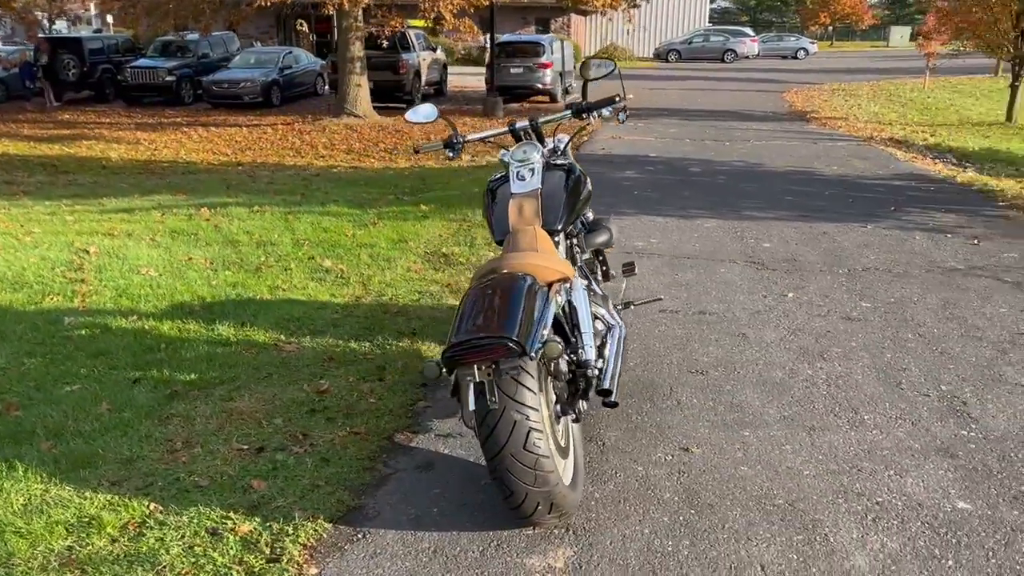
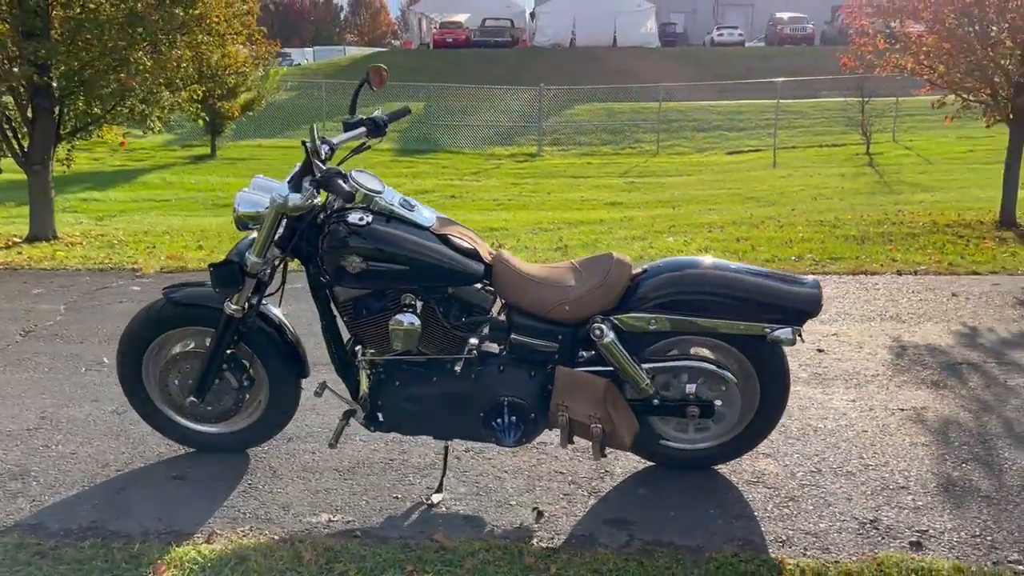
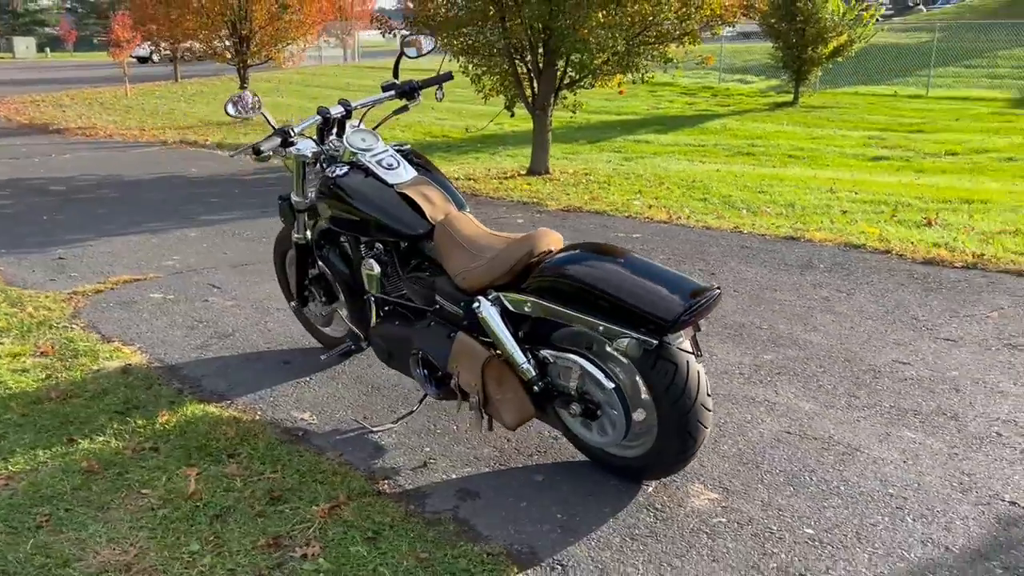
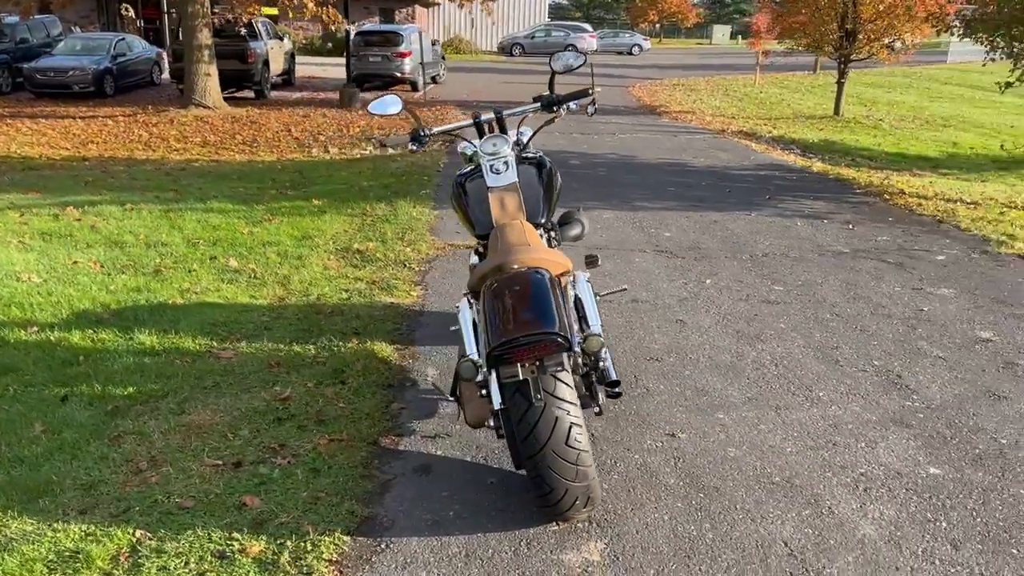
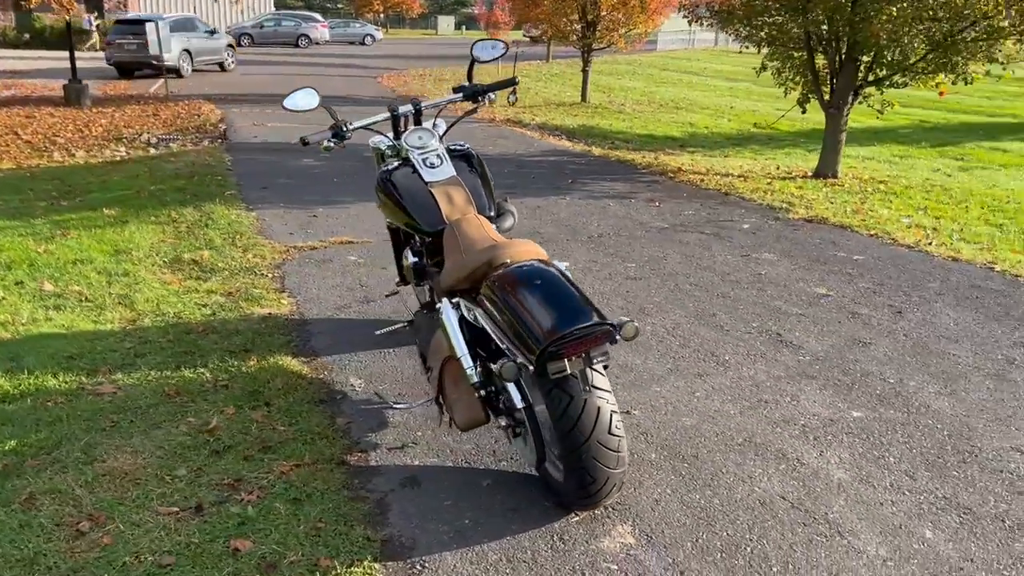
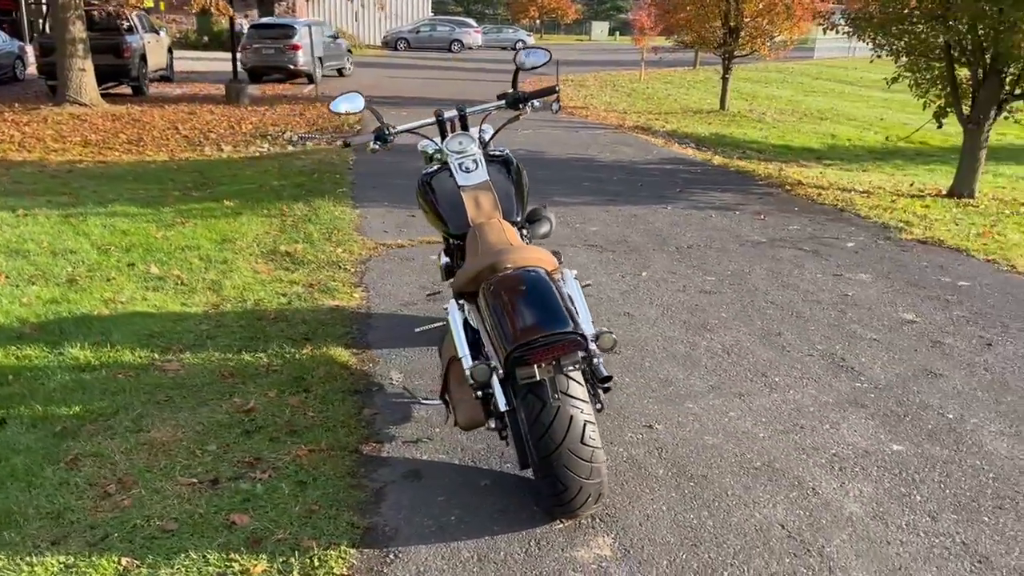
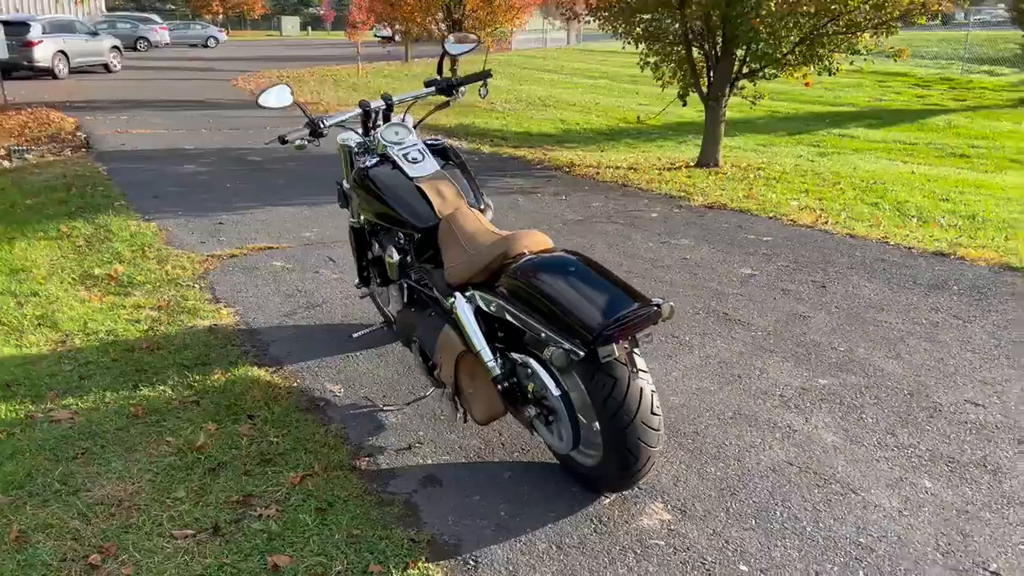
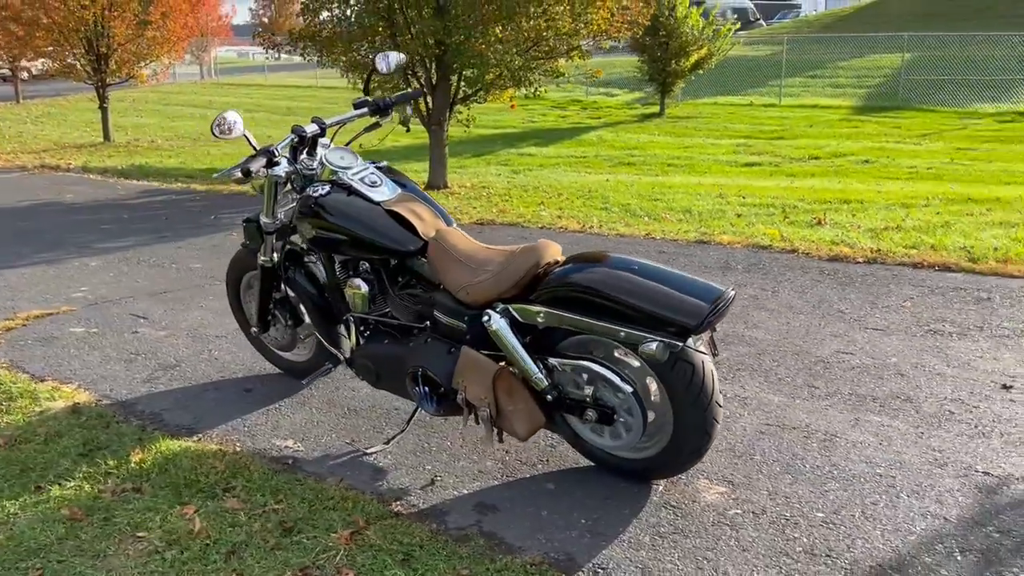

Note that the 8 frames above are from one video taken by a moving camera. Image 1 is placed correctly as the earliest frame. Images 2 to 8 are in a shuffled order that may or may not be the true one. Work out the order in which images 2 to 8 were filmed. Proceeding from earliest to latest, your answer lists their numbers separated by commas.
4, 6, 5, 7, 3, 8, 2
